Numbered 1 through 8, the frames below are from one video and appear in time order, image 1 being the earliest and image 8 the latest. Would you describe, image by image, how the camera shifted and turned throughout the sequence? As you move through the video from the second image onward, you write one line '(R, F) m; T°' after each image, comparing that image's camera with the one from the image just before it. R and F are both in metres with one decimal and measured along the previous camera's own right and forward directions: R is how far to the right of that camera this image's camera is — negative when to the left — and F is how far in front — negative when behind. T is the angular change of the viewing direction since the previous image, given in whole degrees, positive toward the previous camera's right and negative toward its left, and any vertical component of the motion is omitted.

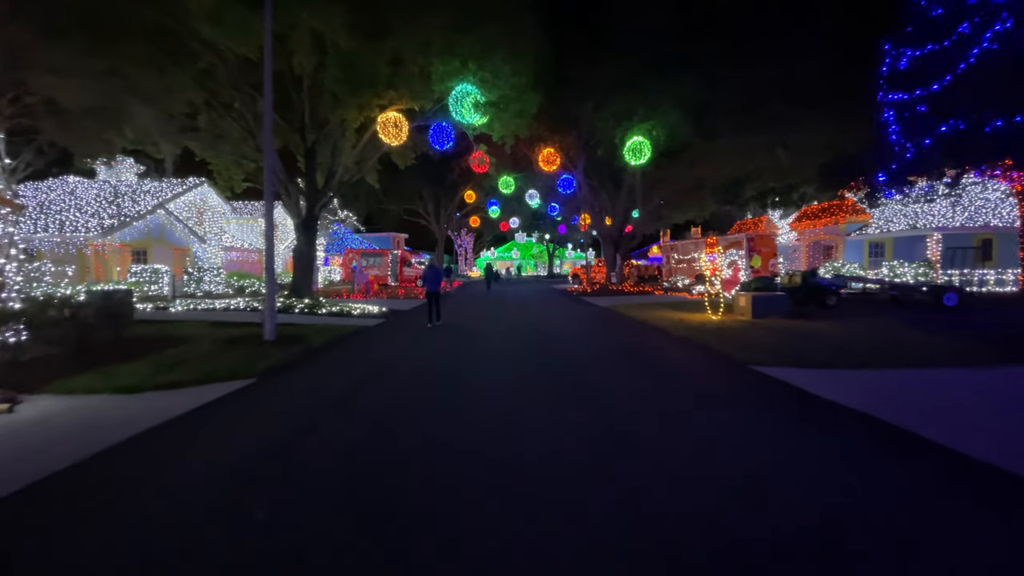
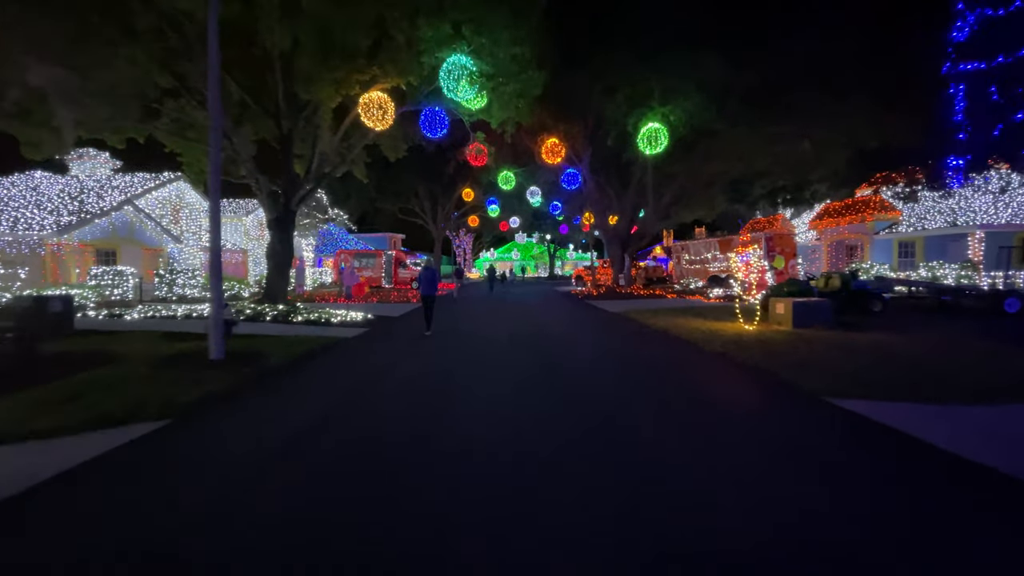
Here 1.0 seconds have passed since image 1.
(0.0, +2.7) m; 0°
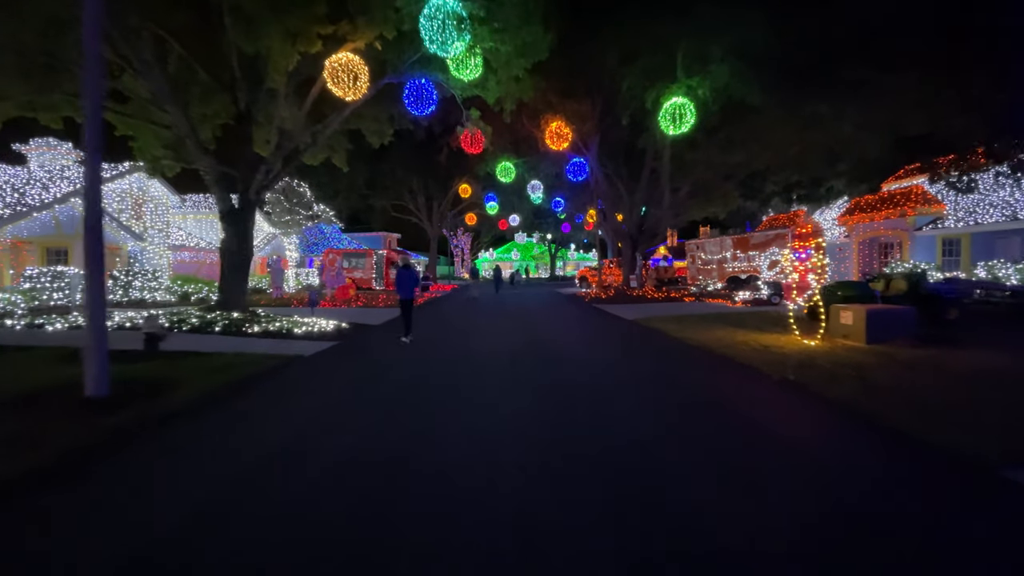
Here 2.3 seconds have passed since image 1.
(0.0, +3.3) m; 0°
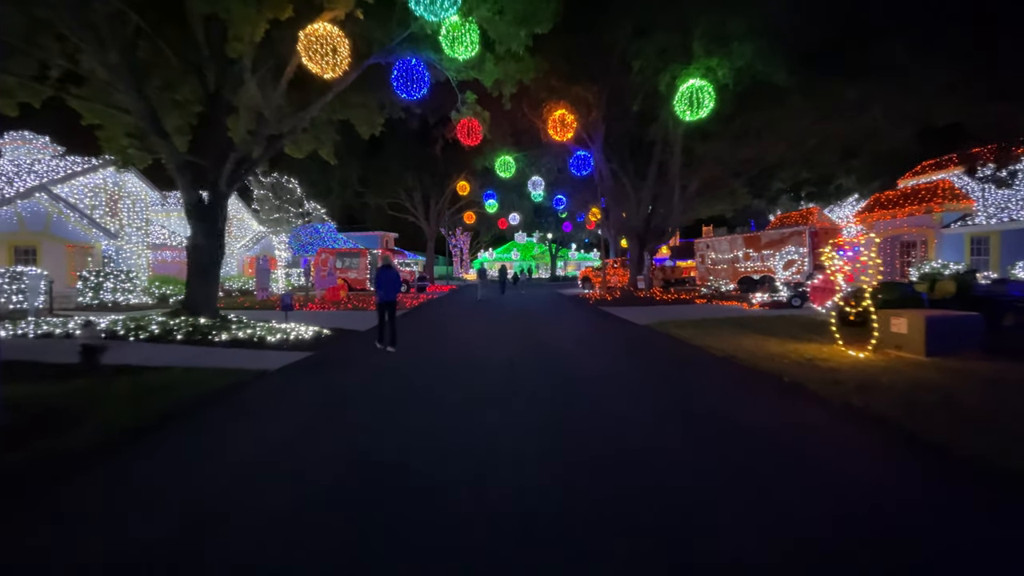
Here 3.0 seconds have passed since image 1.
(0.0, +1.8) m; 0°
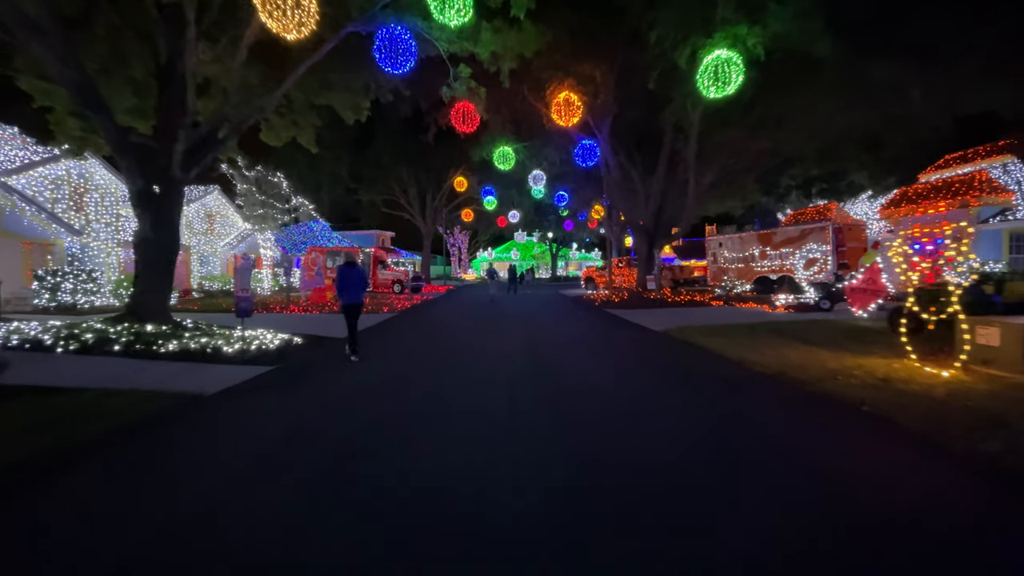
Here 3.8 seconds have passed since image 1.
(0.0, +2.2) m; 0°
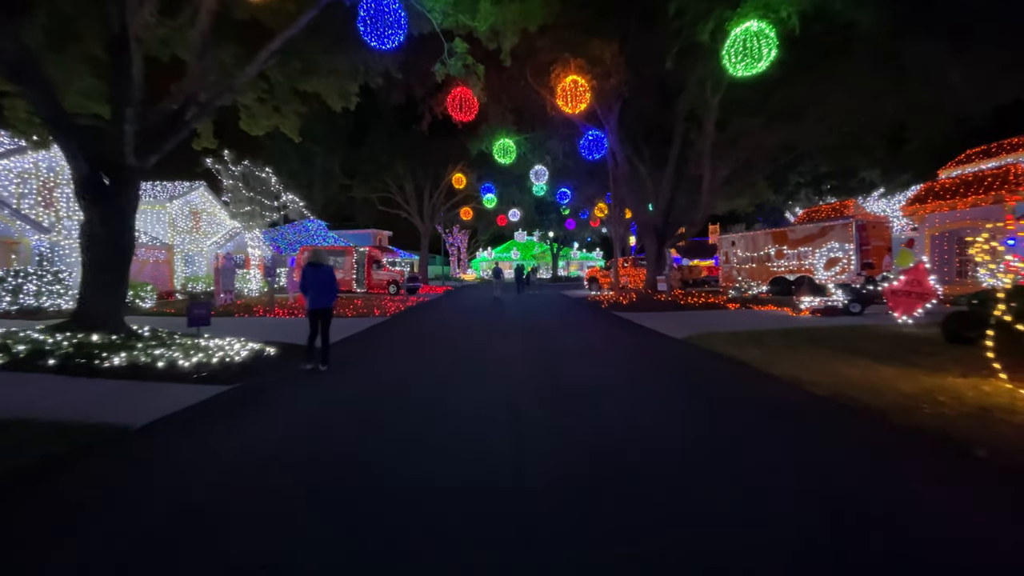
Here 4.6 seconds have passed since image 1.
(0.0, +1.8) m; 0°
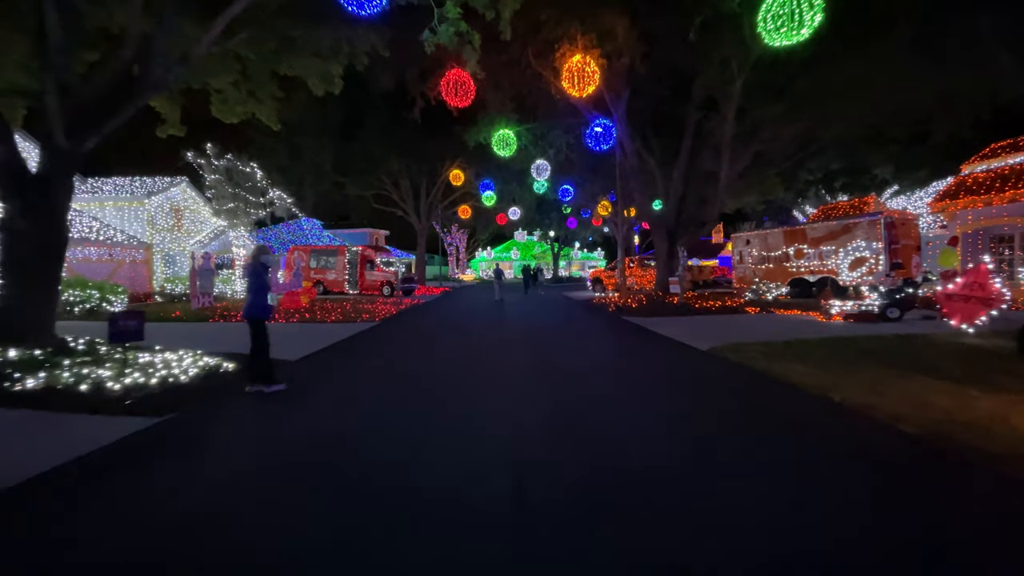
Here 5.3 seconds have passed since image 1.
(0.0, +1.9) m; 0°
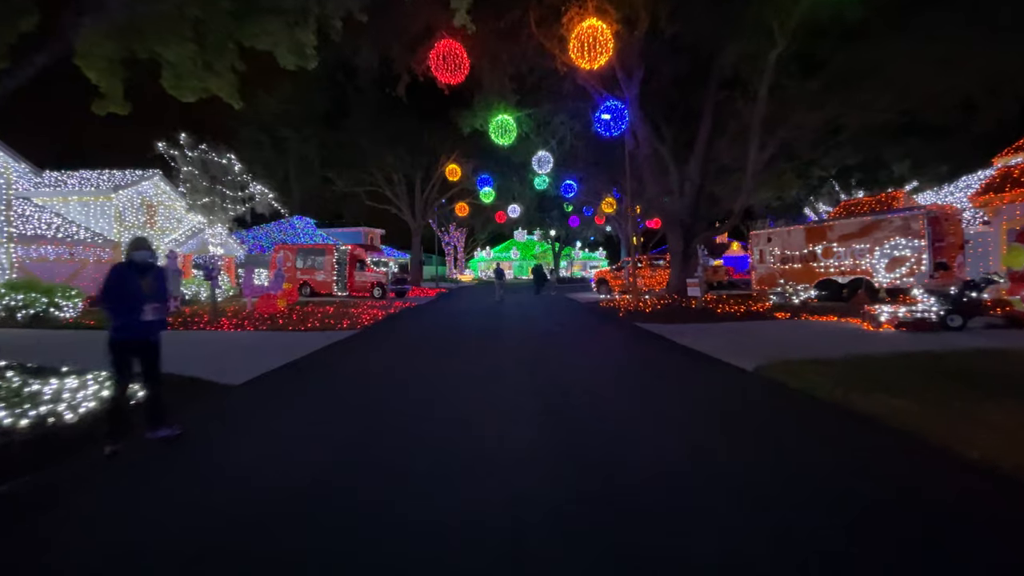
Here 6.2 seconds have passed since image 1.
(0.0, +2.4) m; 0°
